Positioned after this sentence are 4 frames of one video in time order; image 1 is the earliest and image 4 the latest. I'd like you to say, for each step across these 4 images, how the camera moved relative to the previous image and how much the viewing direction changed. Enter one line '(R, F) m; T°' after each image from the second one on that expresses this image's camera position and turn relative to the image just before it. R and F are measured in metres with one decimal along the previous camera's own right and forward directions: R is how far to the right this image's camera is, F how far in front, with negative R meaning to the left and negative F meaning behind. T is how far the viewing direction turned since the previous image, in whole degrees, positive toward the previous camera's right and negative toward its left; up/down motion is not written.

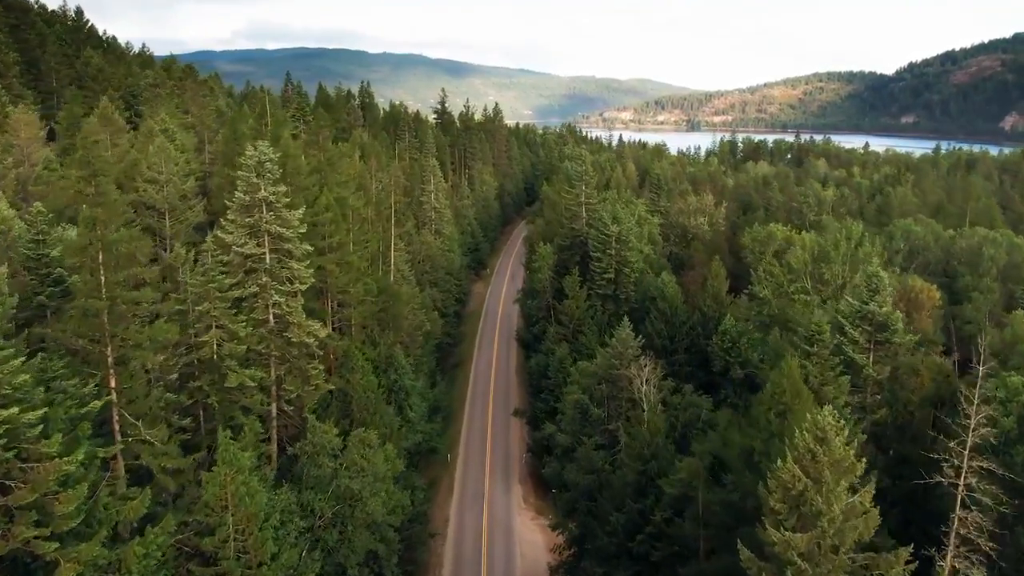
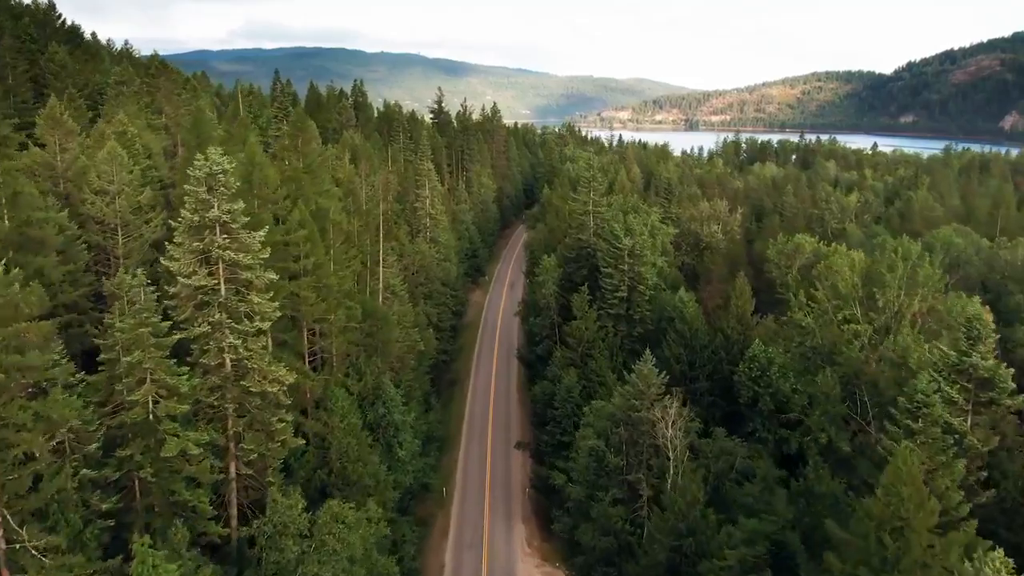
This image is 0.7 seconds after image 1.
(-0.3, +5.7) m; 0°
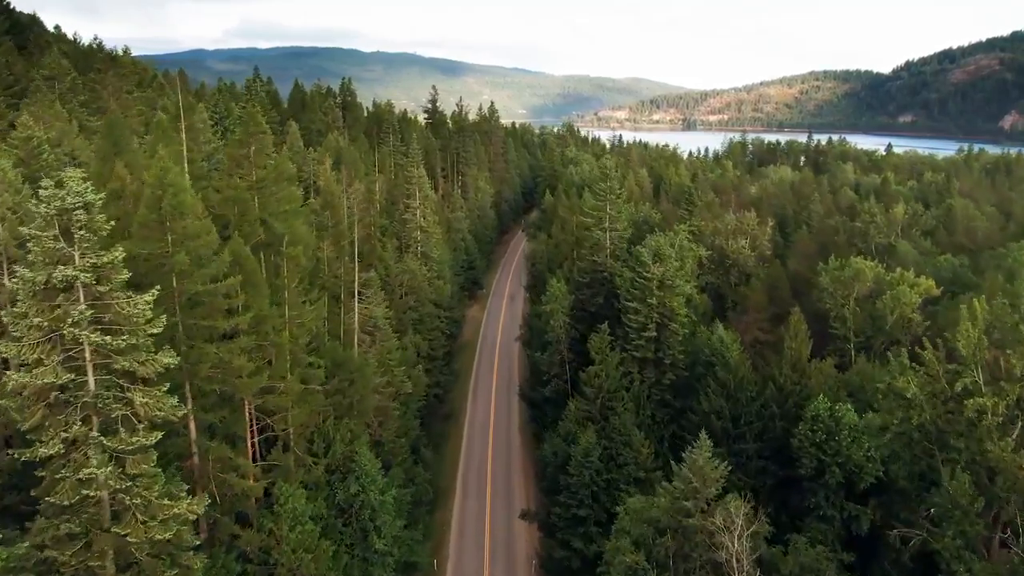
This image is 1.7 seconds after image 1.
(-0.5, +9.2) m; 0°
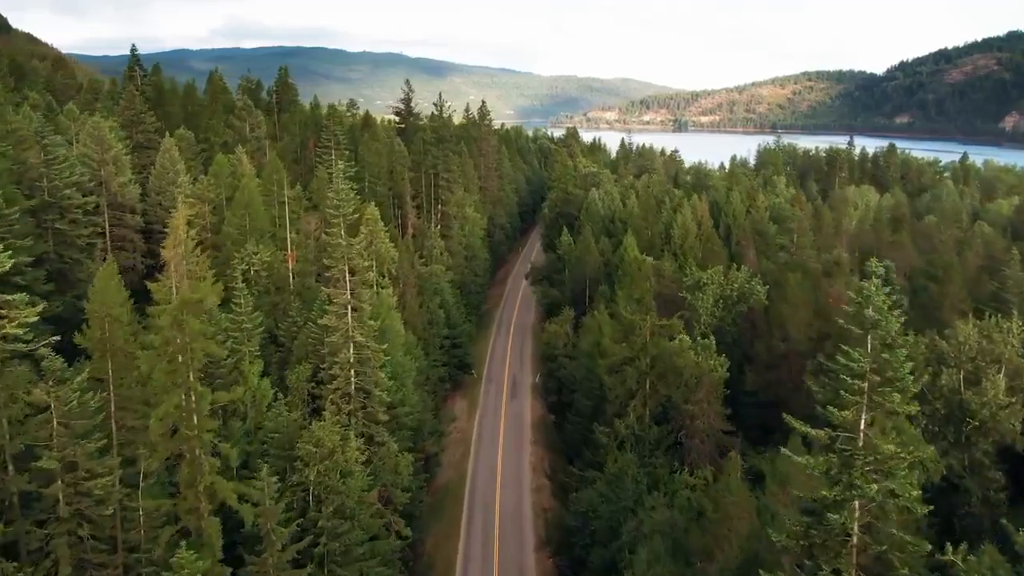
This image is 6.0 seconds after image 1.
(-1.8, +36.1) m; +1°
